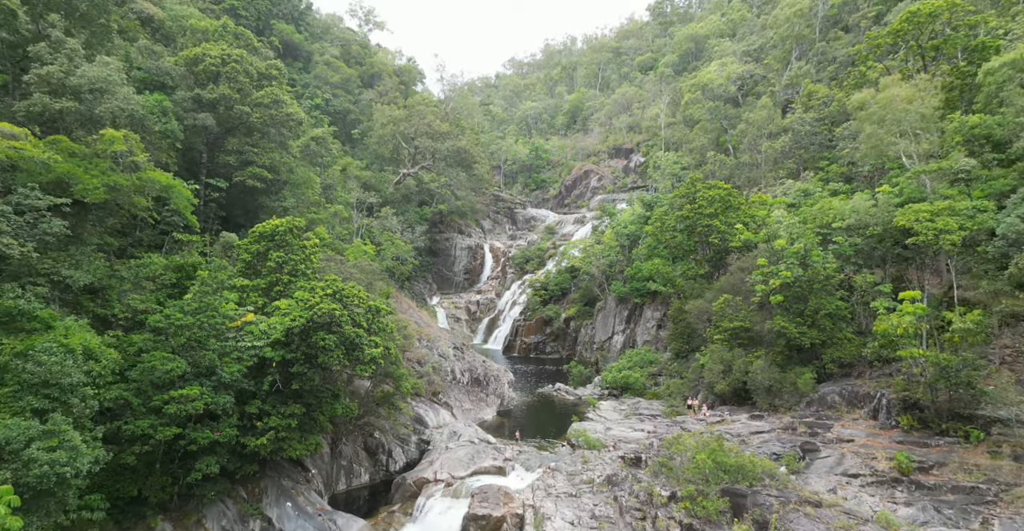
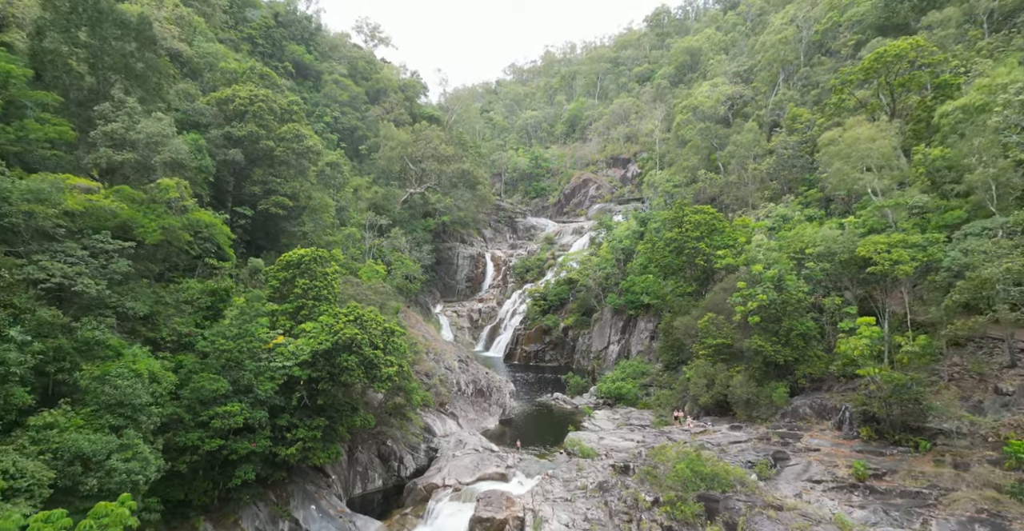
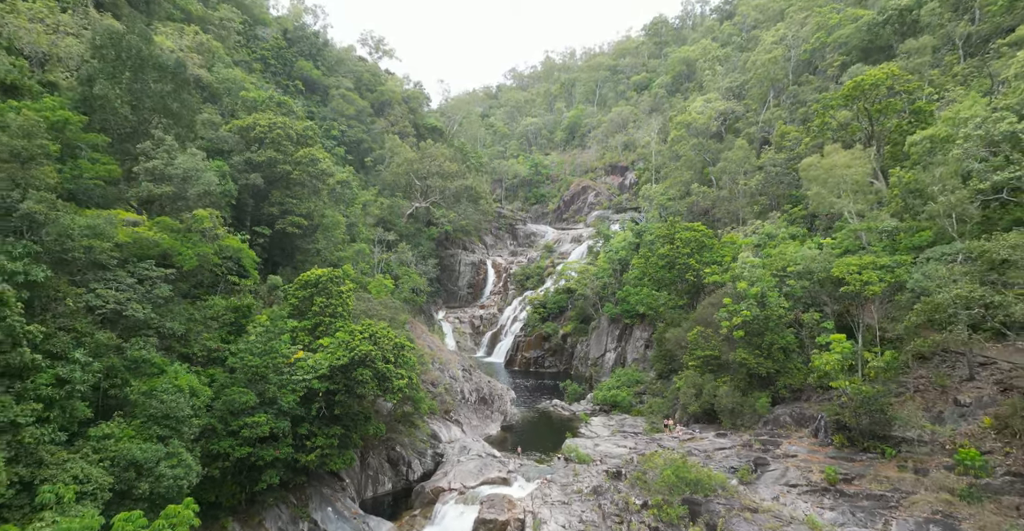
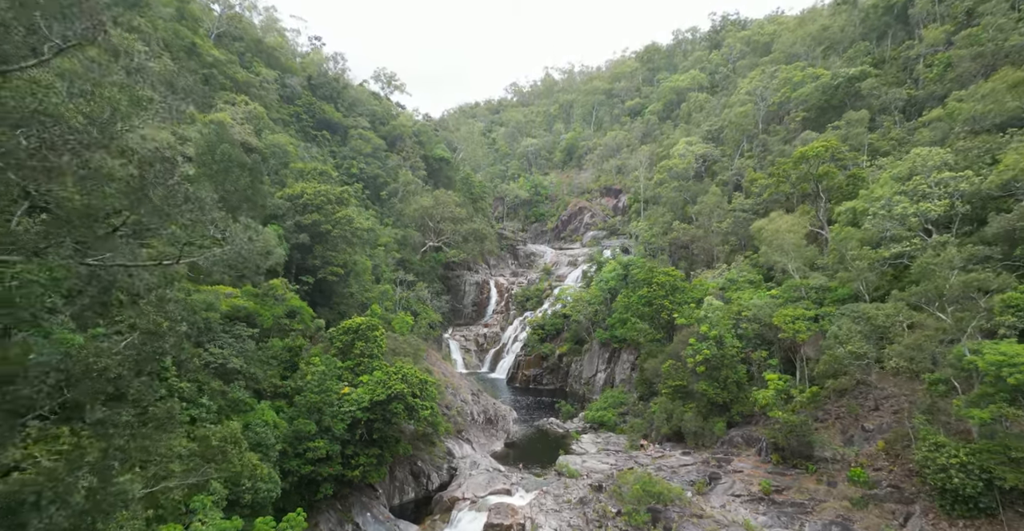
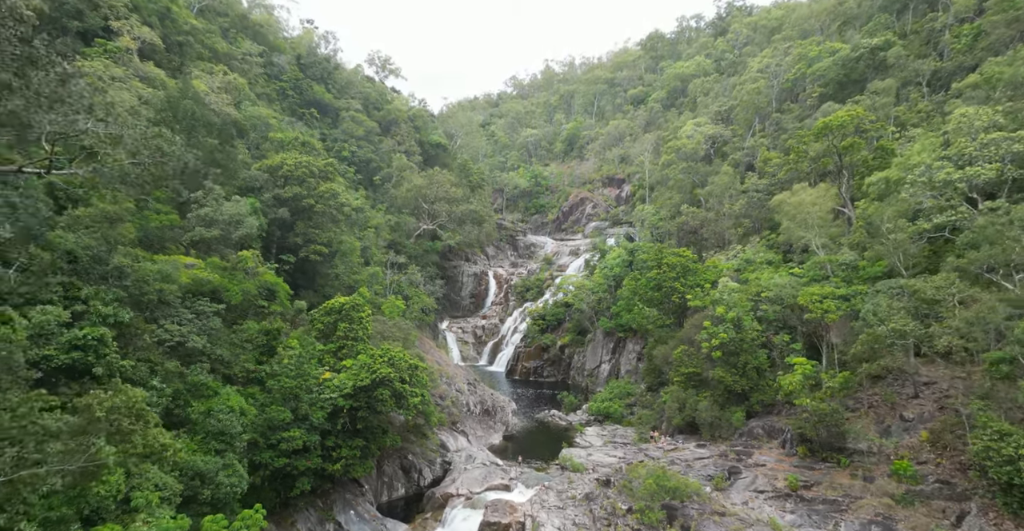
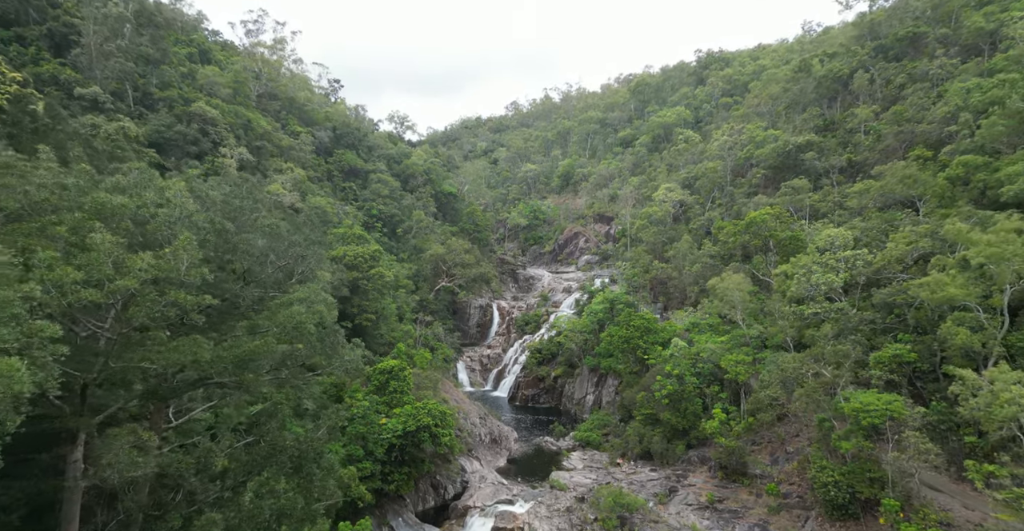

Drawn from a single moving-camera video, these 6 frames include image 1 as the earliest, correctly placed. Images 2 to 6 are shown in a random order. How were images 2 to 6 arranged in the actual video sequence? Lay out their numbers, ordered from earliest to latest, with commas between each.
2, 3, 5, 4, 6
